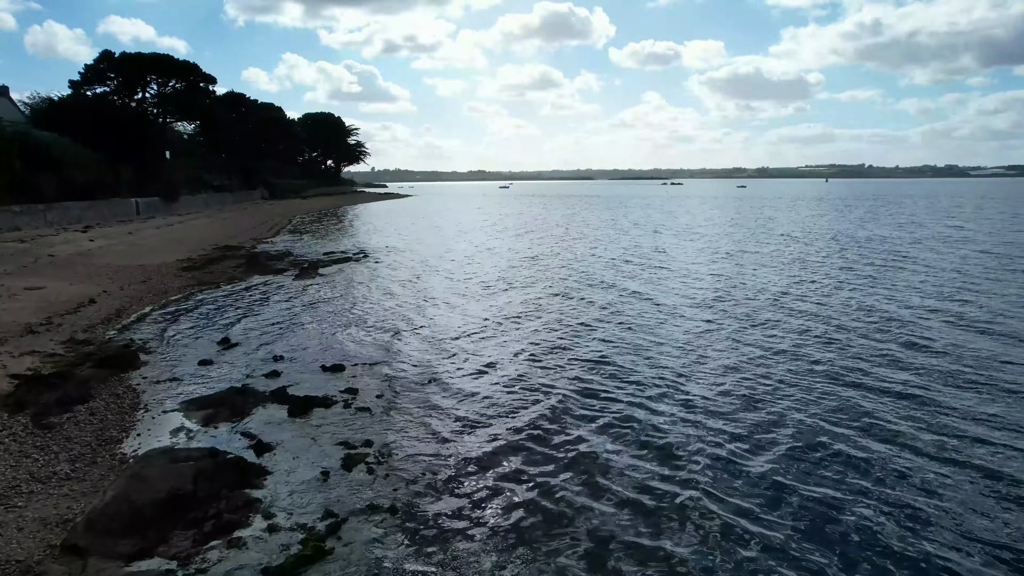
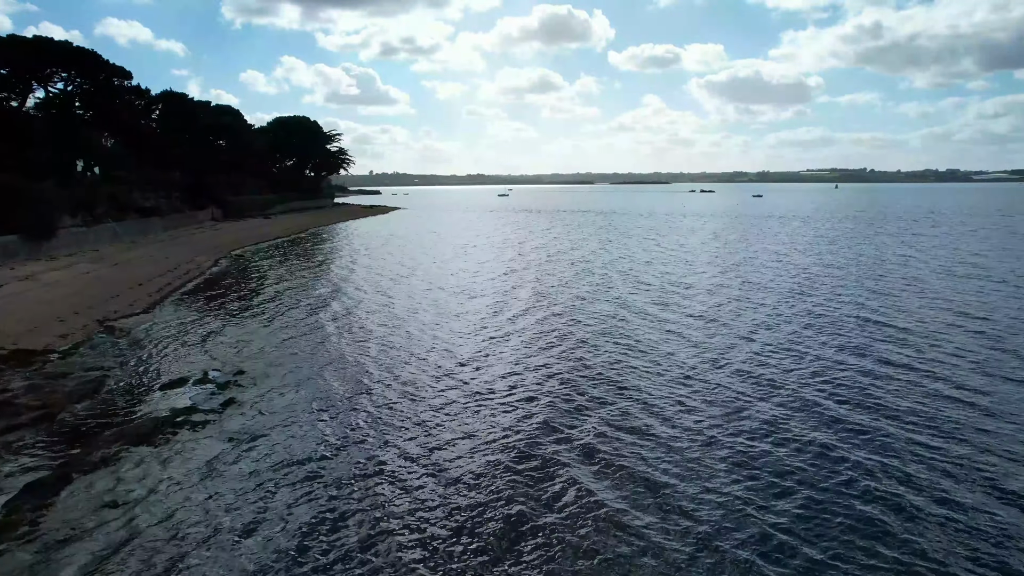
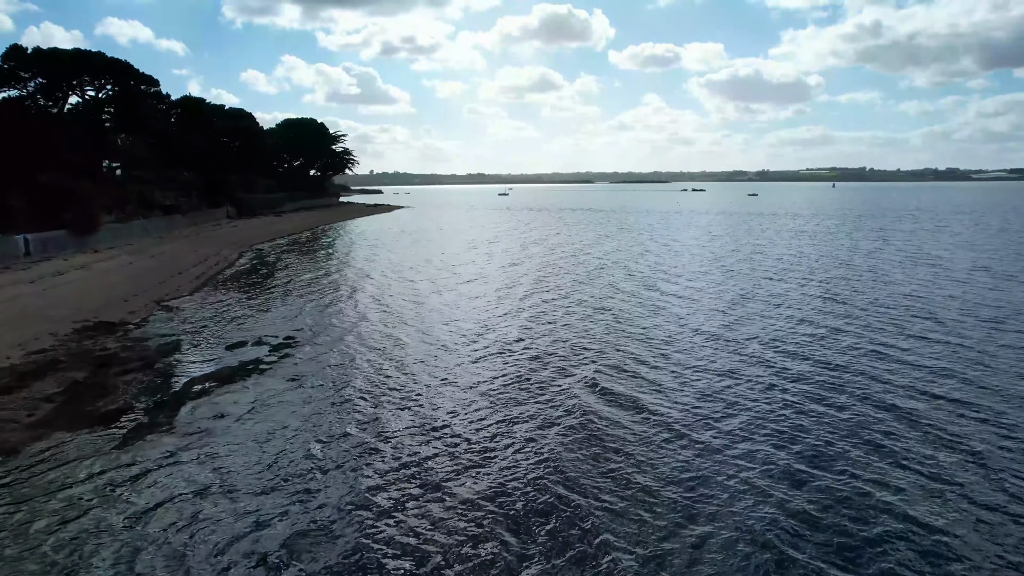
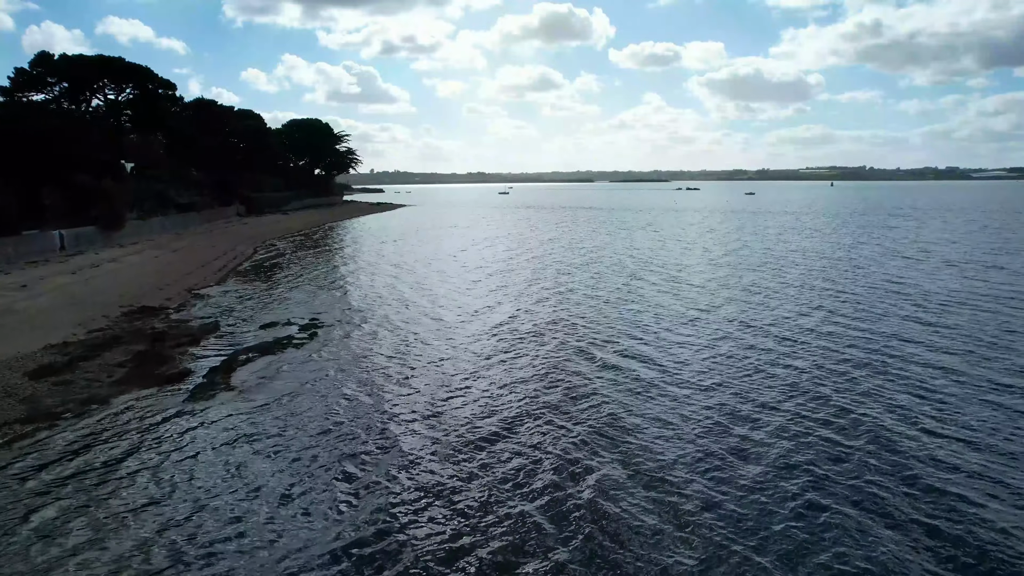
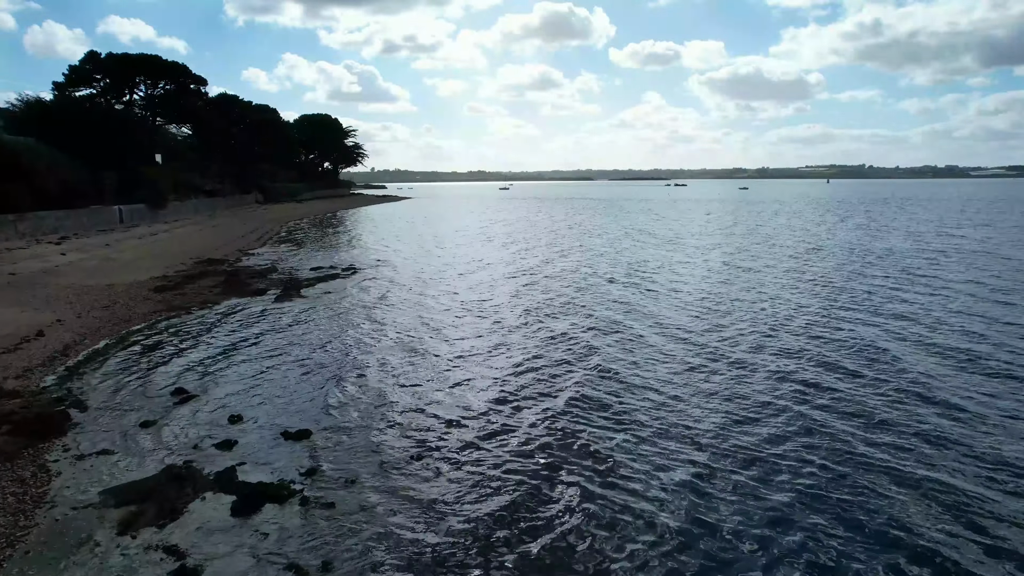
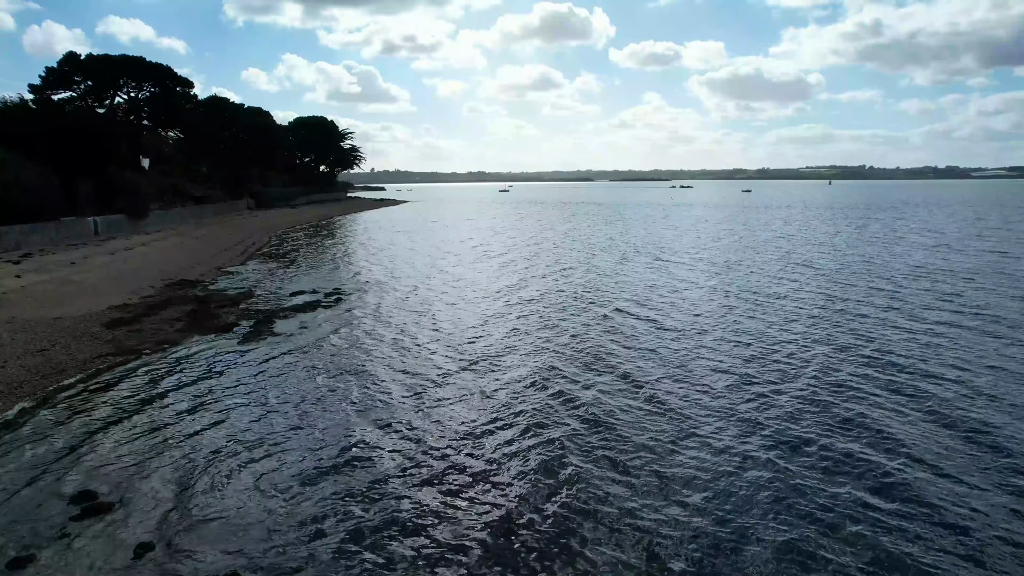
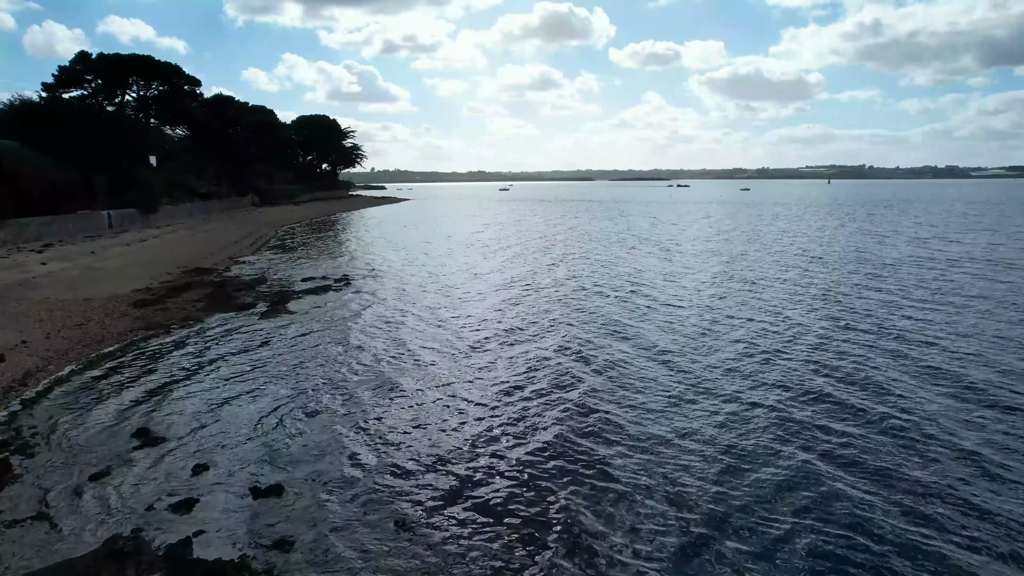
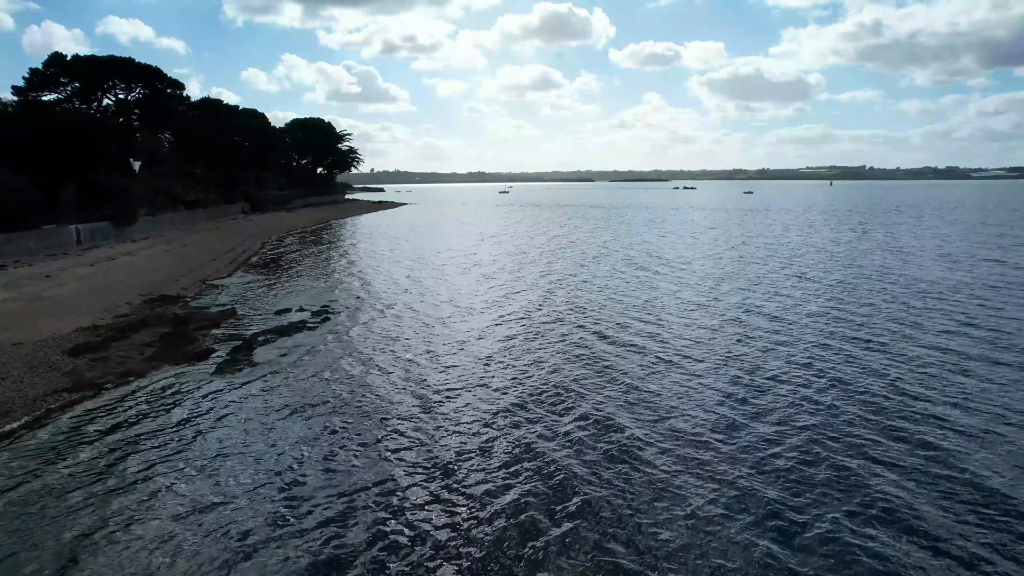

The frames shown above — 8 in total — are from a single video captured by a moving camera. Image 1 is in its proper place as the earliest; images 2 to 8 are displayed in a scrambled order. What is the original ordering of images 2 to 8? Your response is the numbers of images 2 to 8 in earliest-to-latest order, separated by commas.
5, 7, 6, 8, 4, 3, 2
